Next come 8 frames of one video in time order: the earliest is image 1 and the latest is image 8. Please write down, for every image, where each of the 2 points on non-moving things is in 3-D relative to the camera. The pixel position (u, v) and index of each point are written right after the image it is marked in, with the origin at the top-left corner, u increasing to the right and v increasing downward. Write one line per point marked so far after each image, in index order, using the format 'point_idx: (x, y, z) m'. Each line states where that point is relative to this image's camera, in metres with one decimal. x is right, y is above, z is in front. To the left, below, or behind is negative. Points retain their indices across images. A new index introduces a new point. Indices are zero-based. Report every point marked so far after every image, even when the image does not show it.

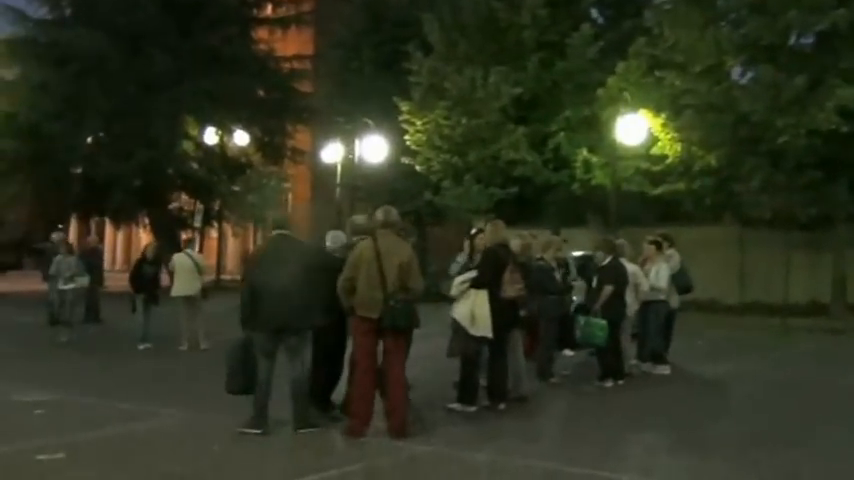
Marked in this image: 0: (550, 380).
0: (+1.1, -1.2, +16.9) m
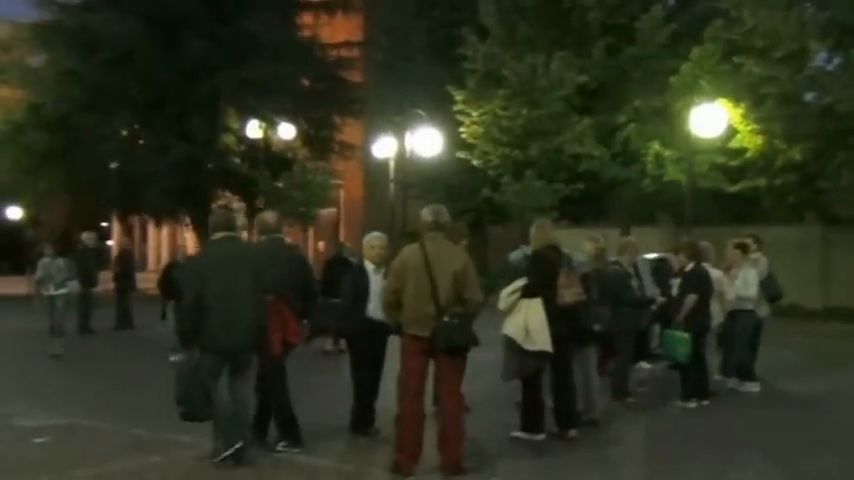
0: (+1.5, -1.2, +14.7) m
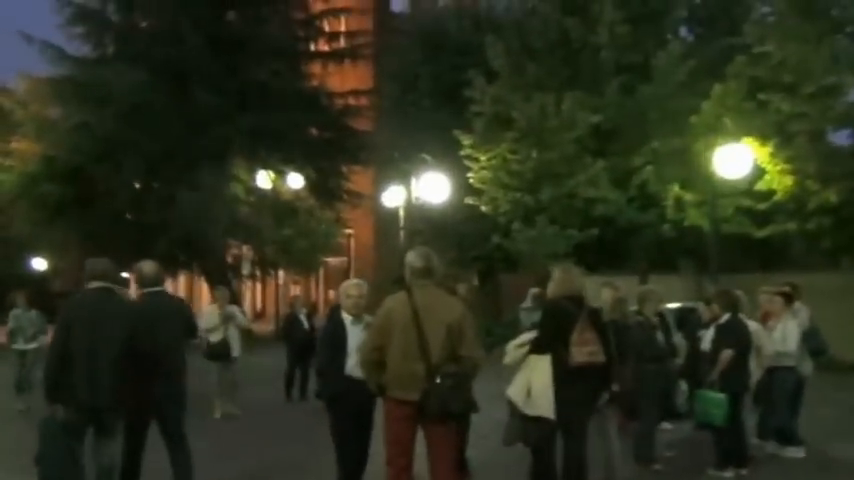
0: (+1.5, -1.5, +12.9) m
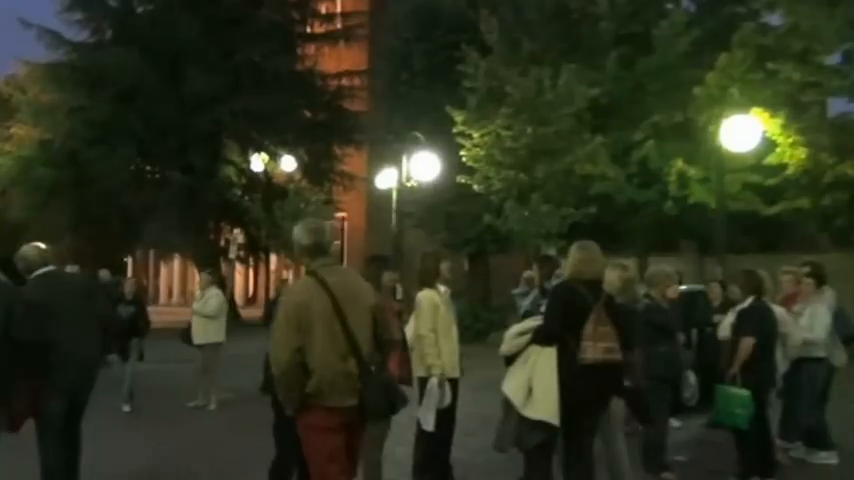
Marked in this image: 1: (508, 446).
0: (+1.4, -1.4, +11.5) m
1: (+0.4, -1.0, +9.5) m
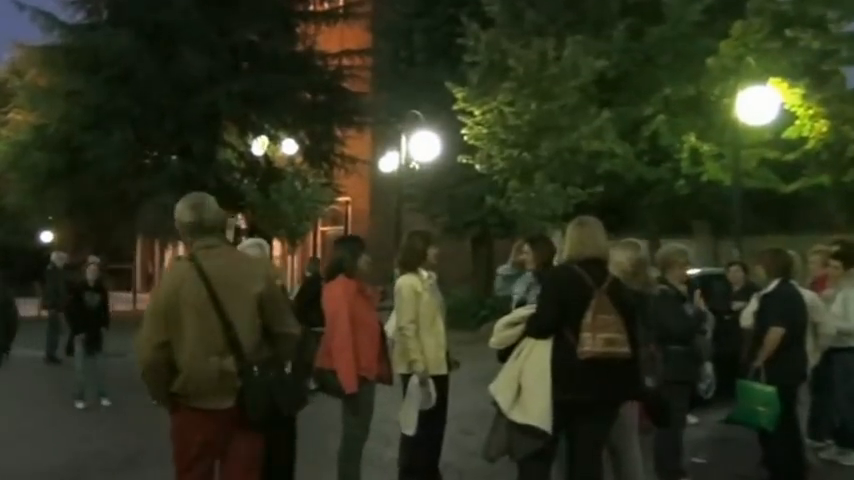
0: (+1.3, -1.2, +10.2) m
1: (+0.3, -0.9, +8.1) m
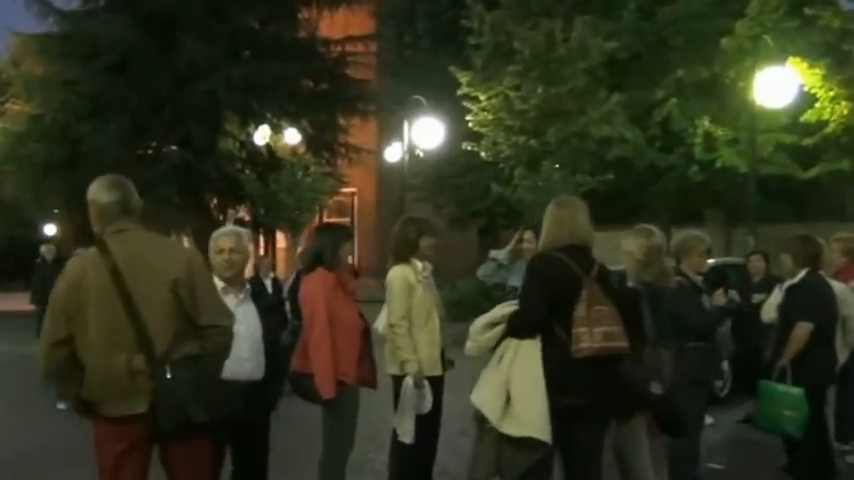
0: (+1.3, -1.2, +9.2) m
1: (+0.3, -0.8, +7.2) m
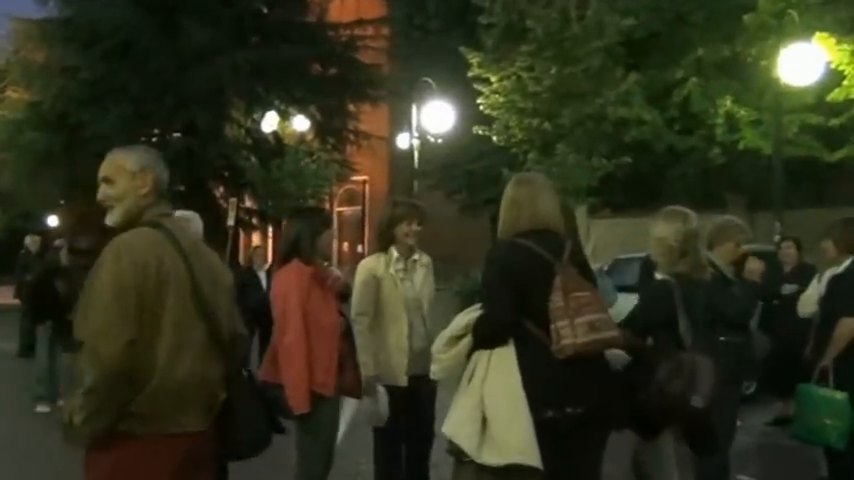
0: (+1.3, -1.1, +8.2) m
1: (+0.2, -0.8, +6.2) m
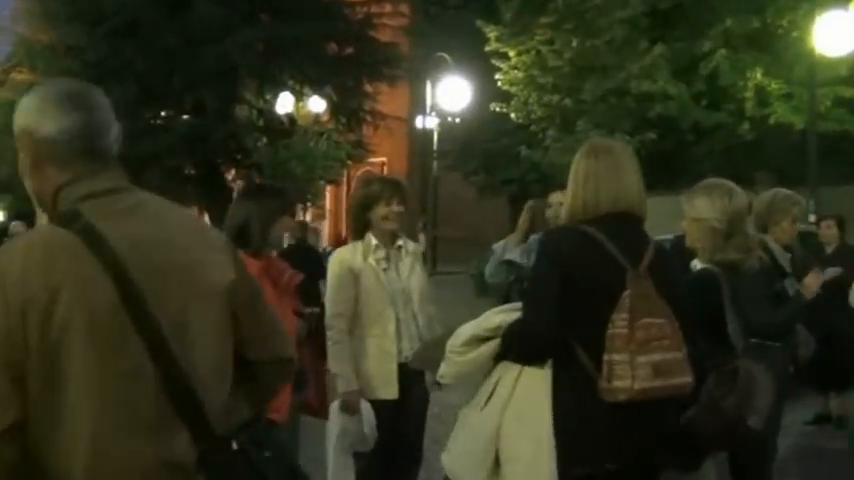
0: (+1.3, -1.0, +7.2) m
1: (+0.2, -0.8, +5.2) m
